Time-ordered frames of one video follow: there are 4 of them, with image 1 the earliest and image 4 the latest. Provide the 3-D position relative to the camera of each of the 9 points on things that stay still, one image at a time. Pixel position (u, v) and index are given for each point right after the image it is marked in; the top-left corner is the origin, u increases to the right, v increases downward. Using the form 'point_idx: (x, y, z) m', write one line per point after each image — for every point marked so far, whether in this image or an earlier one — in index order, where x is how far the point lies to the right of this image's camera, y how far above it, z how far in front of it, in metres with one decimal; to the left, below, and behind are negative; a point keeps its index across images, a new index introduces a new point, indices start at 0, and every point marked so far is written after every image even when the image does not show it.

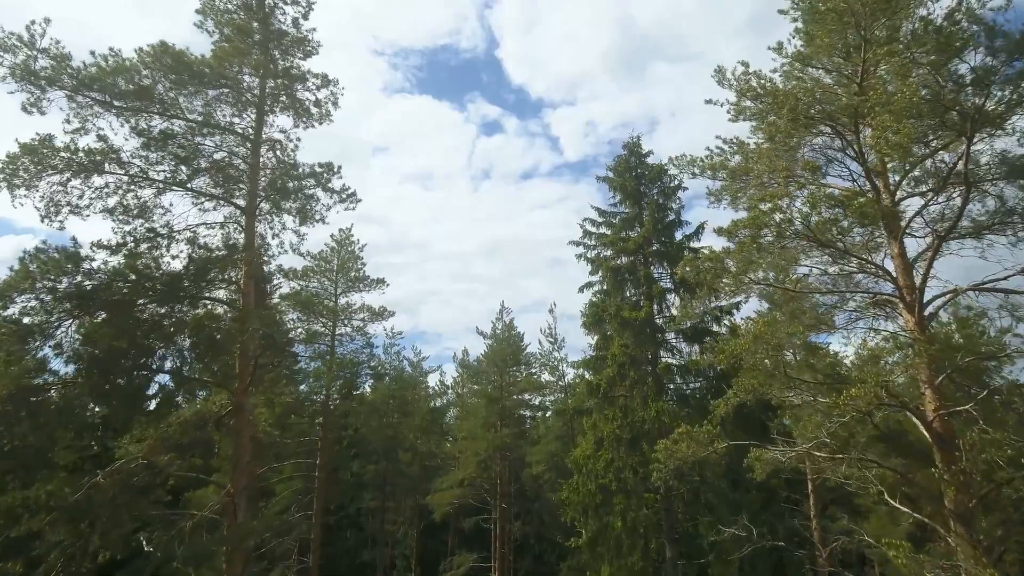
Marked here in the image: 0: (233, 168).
0: (-4.7, +2.0, +11.2) m
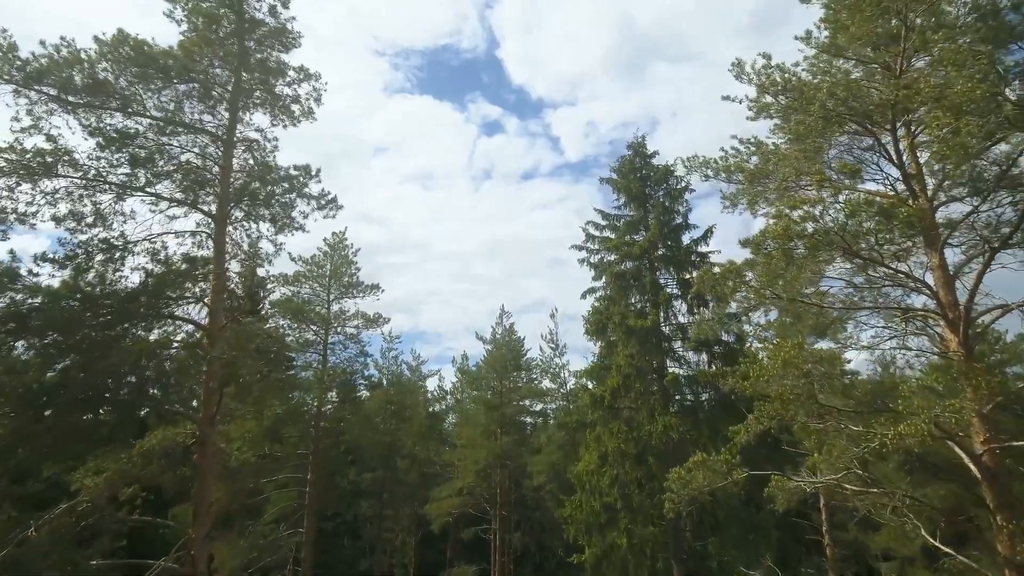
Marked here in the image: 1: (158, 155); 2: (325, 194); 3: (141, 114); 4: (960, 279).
0: (-4.7, +1.8, +10.1) m
1: (-5.2, +2.0, +9.8) m
2: (-3.2, +1.6, +11.5) m
3: (-5.5, +2.6, +9.8) m
4: (+6.5, +0.1, +9.6) m
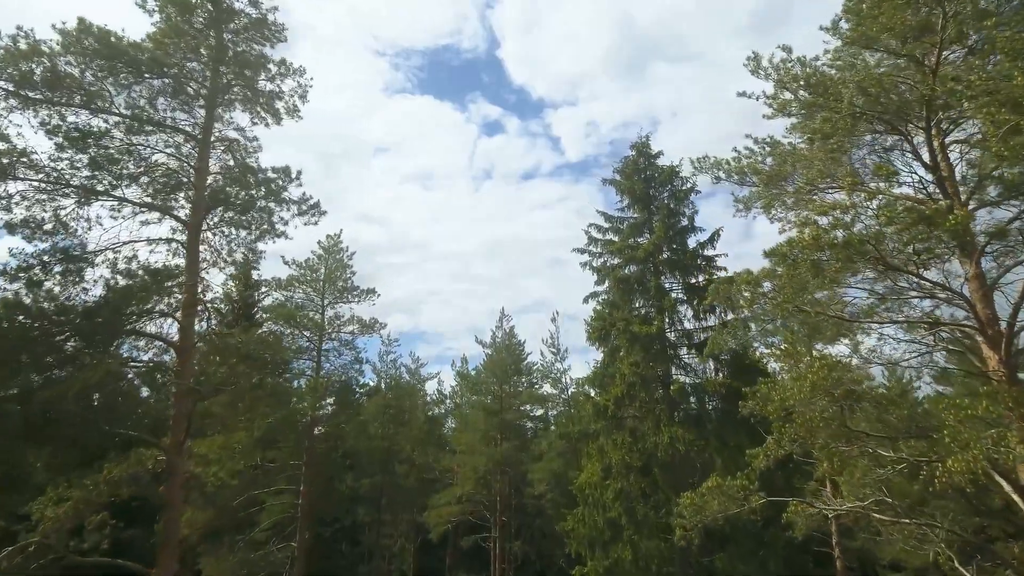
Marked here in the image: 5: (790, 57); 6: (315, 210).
0: (-4.7, +1.6, +9.3) m
1: (-5.2, +1.8, +9.0) m
2: (-3.3, +1.5, +10.7) m
3: (-5.5, +2.4, +9.1) m
4: (+6.4, 0.0, +8.8) m
5: (+4.2, +3.5, +10.0) m
6: (-3.2, +1.3, +10.9) m
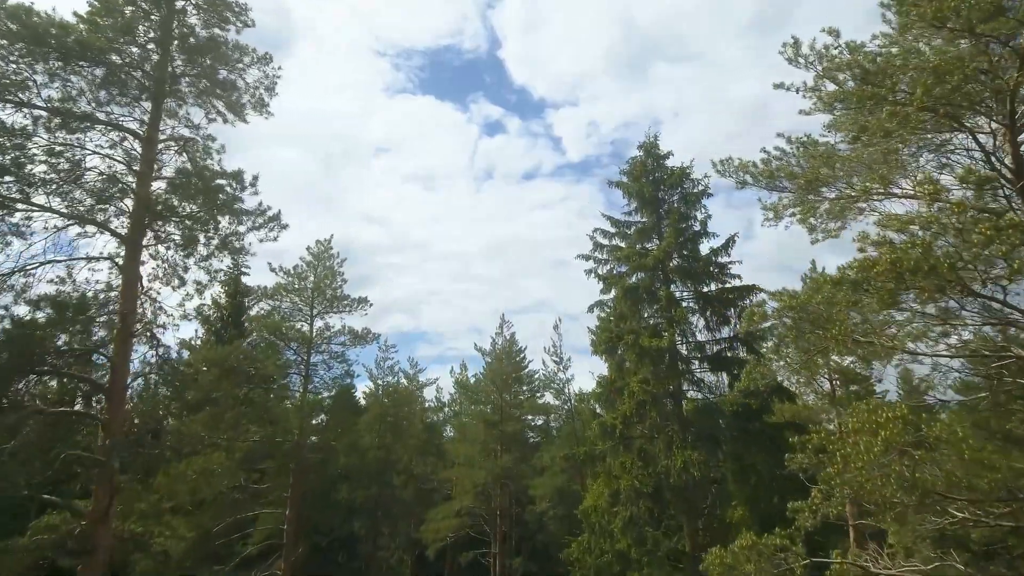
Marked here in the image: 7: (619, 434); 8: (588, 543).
0: (-4.7, +1.3, +7.9) m
1: (-5.2, +1.5, +7.6) m
2: (-3.3, +1.1, +9.3) m
3: (-5.5, +2.1, +7.6) m
4: (+6.4, -0.3, +7.3) m
5: (+4.2, +3.2, +8.6) m
6: (-3.2, +1.0, +9.5) m
7: (+3.1, -4.3, +19.7) m
8: (+2.3, -7.6, +19.9) m
